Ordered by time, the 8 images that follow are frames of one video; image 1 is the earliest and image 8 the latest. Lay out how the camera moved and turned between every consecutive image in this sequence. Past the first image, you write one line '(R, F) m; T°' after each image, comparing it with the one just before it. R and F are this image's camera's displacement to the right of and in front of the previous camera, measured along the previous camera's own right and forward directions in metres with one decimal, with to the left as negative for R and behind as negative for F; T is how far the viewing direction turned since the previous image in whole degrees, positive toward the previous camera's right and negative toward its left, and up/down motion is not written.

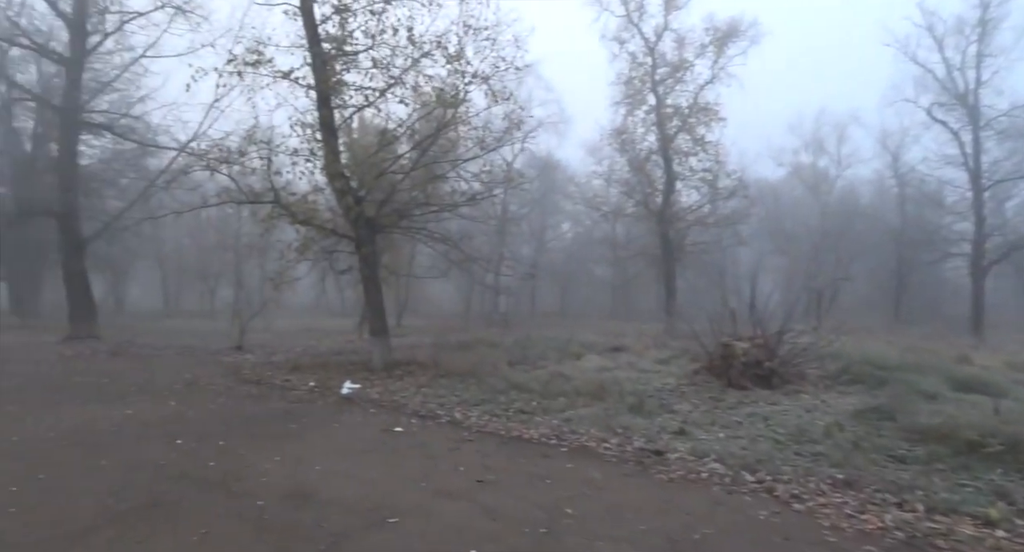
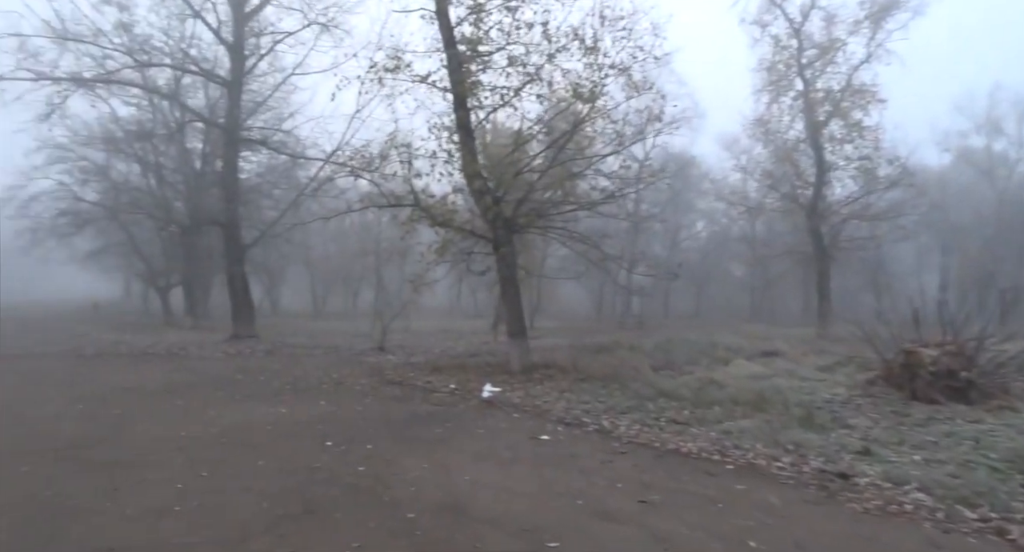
(-0.4, +0.6) m; -11°
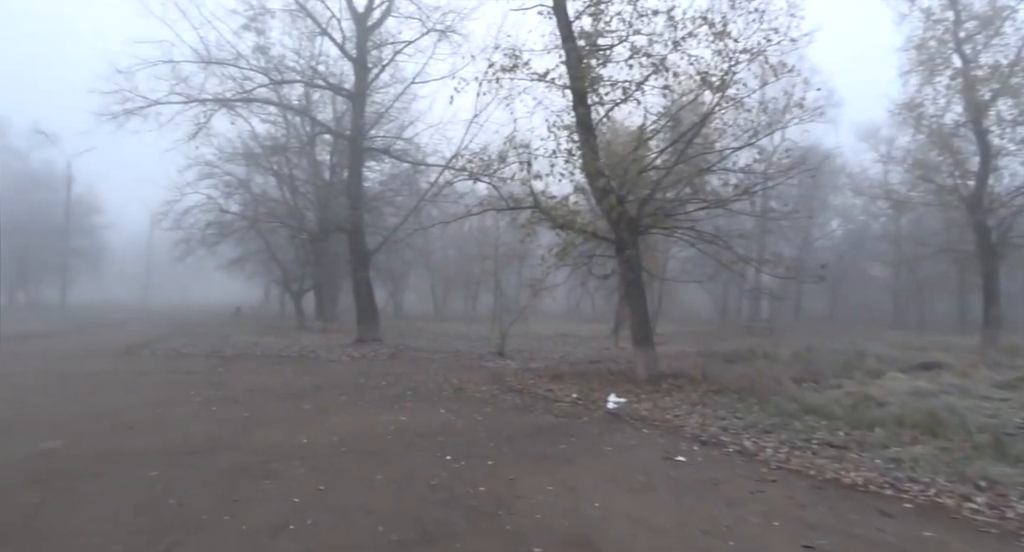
(-0.2, +0.6) m; -10°
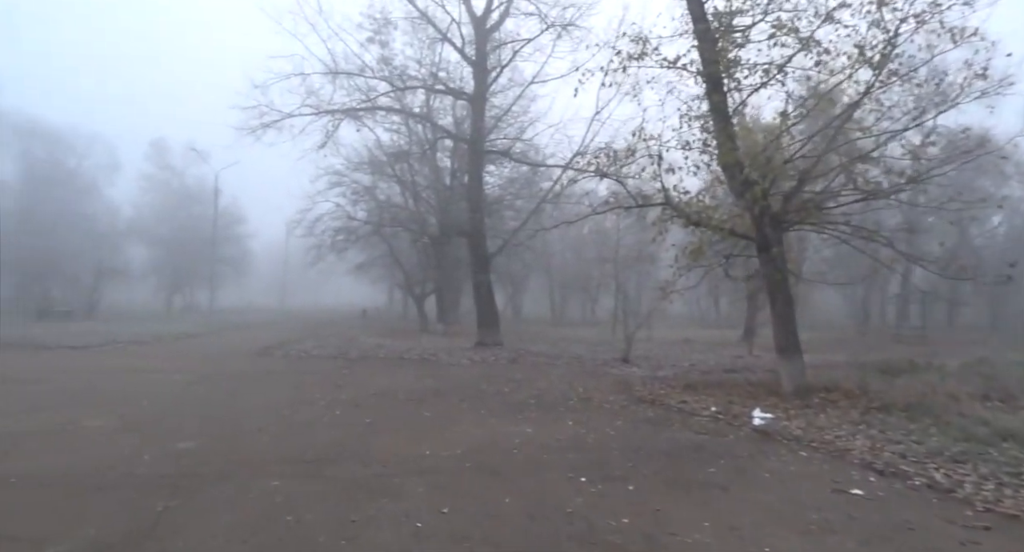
(-0.2, +0.7) m; -11°
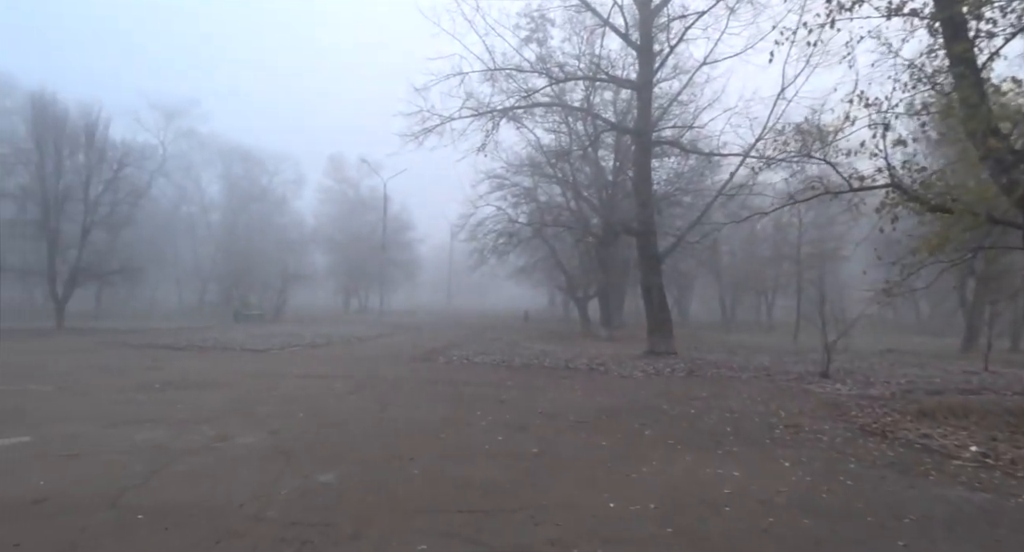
(-0.3, +1.3) m; -14°
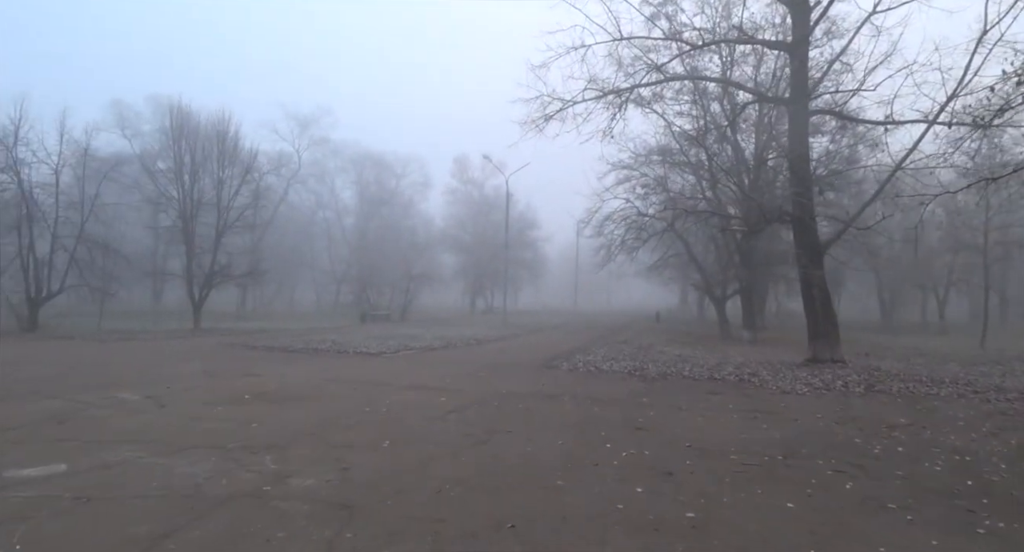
(-0.1, +1.8) m; -11°
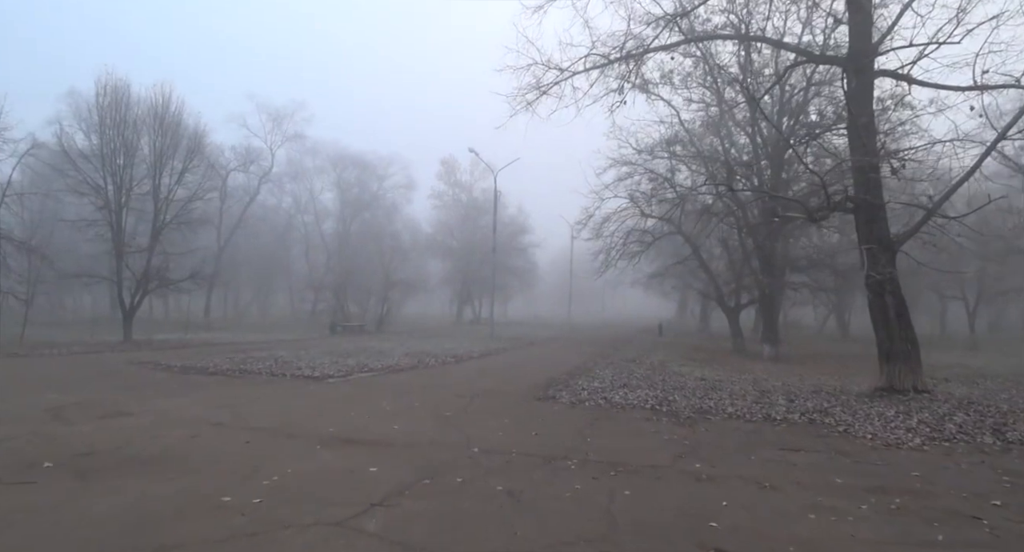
(+0.1, +3.3) m; +1°
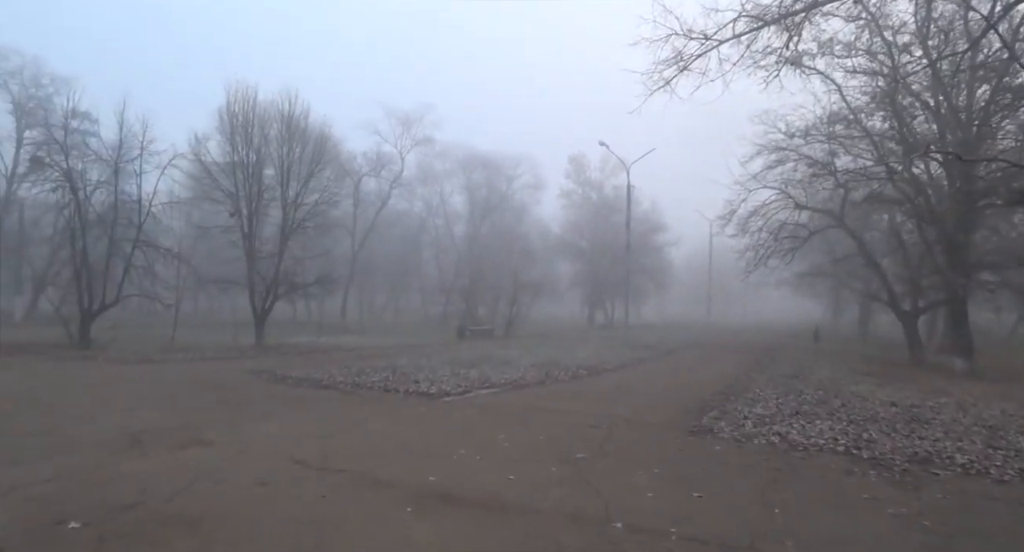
(-0.2, +1.7) m; -12°
